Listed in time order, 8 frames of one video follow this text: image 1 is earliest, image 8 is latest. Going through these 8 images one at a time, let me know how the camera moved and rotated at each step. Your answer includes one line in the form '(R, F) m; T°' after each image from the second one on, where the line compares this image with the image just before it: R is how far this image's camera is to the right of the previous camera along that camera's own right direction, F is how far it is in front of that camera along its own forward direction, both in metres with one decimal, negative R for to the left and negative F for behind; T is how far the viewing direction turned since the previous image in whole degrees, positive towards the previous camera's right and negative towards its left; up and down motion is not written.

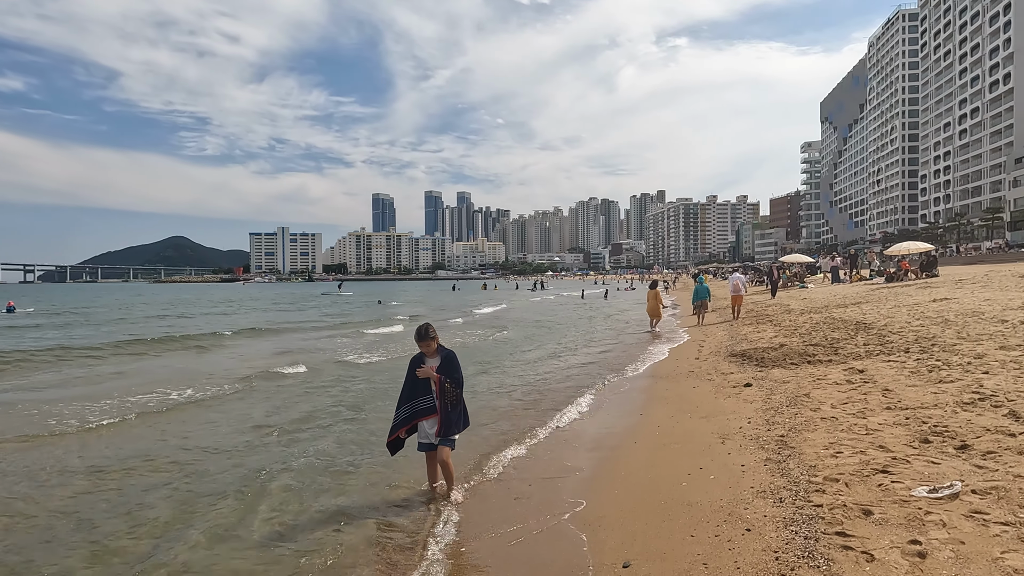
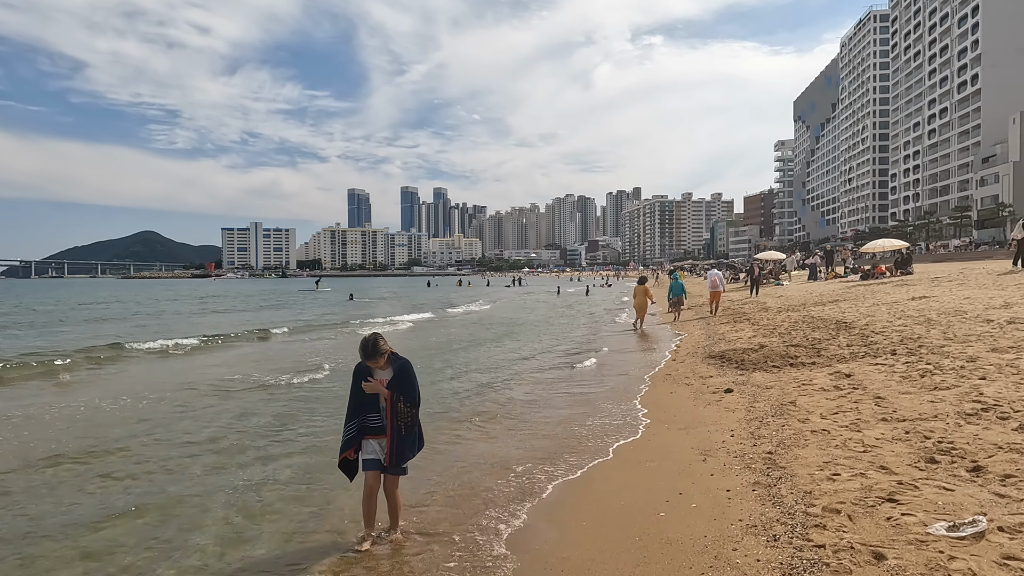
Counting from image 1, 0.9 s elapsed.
(+0.2, +0.7) m; +2°
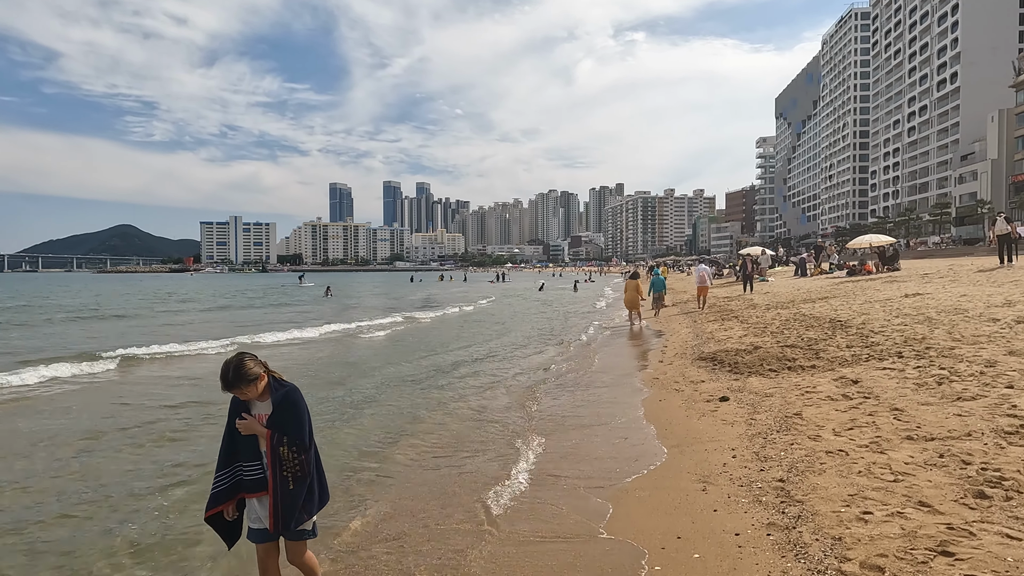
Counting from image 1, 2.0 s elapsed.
(+0.1, +0.9) m; +1°
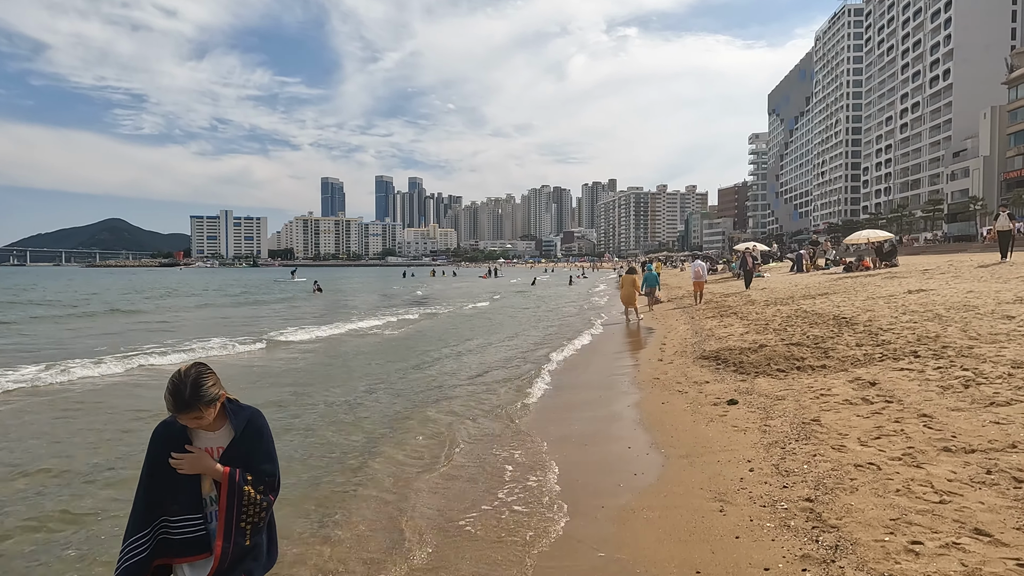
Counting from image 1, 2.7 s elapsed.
(0.0, +0.6) m; +1°
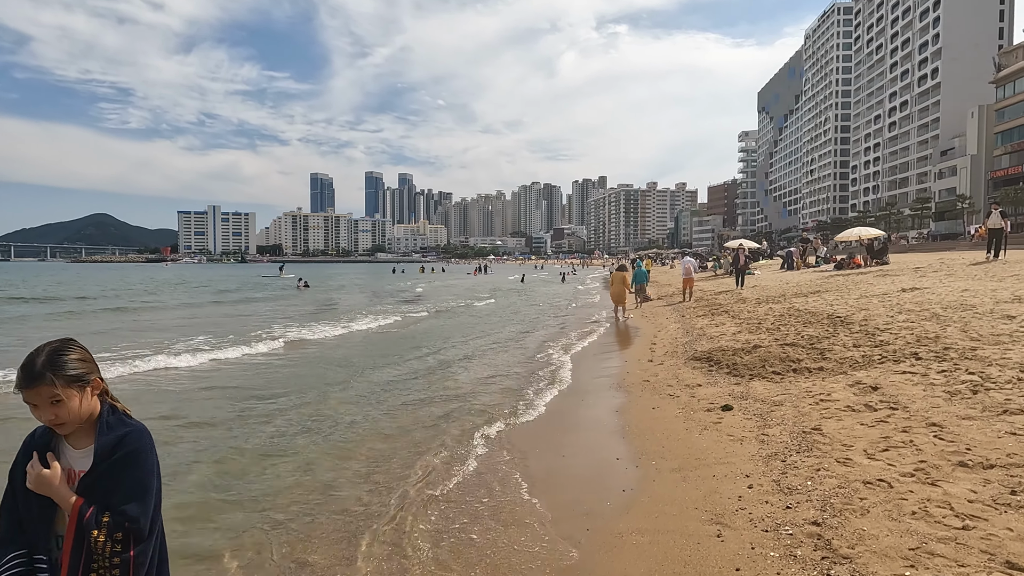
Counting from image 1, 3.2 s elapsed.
(+0.1, +0.5) m; +1°
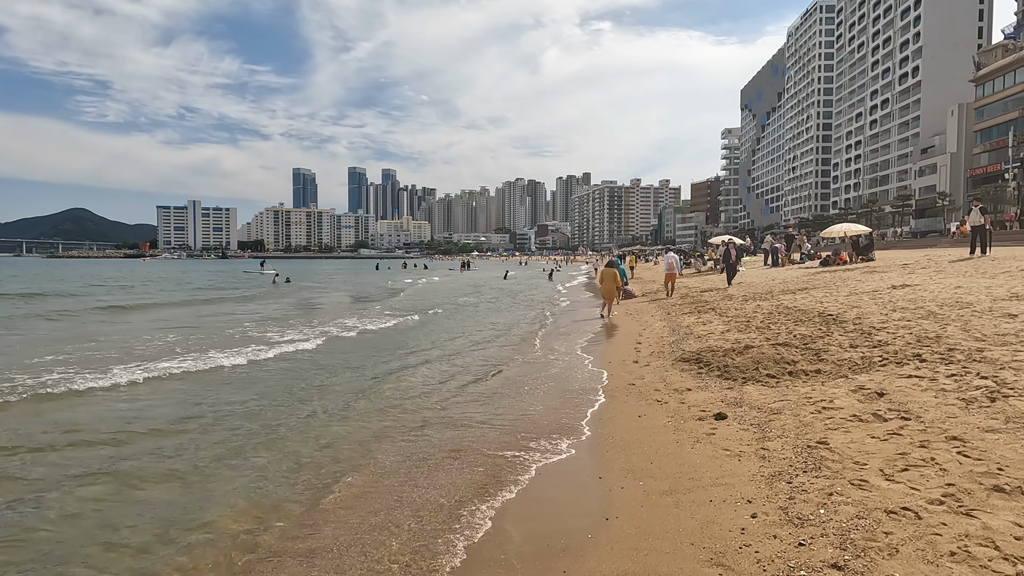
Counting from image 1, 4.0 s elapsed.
(+0.1, +0.7) m; +1°
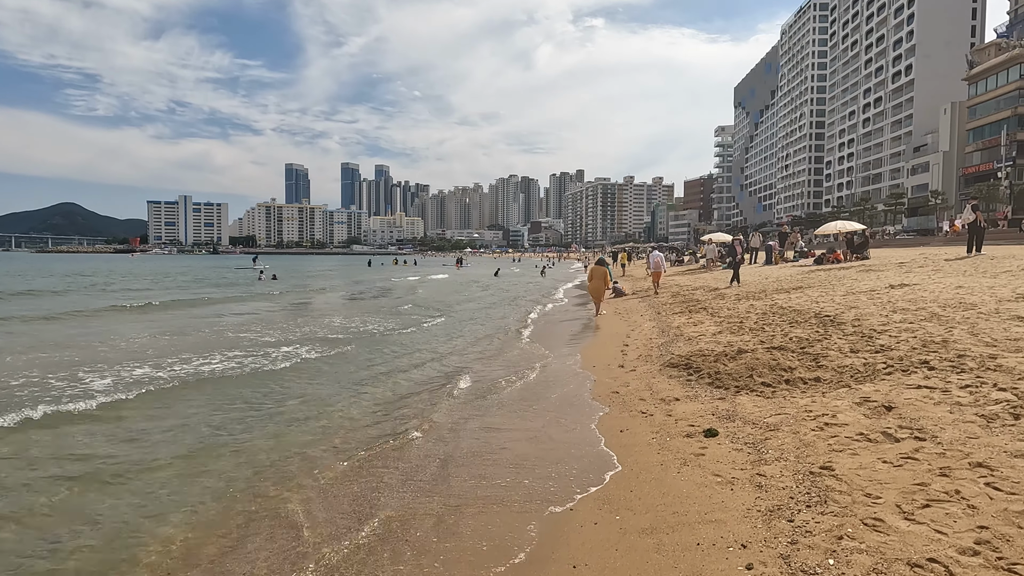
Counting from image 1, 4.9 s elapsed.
(+0.2, +0.7) m; +1°
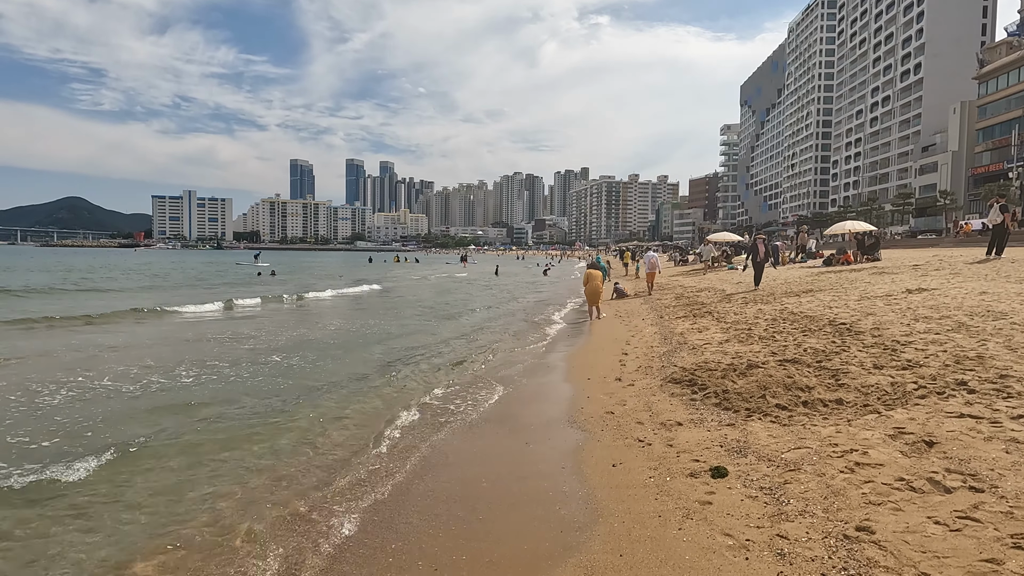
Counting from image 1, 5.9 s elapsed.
(+0.2, +0.9) m; 0°
